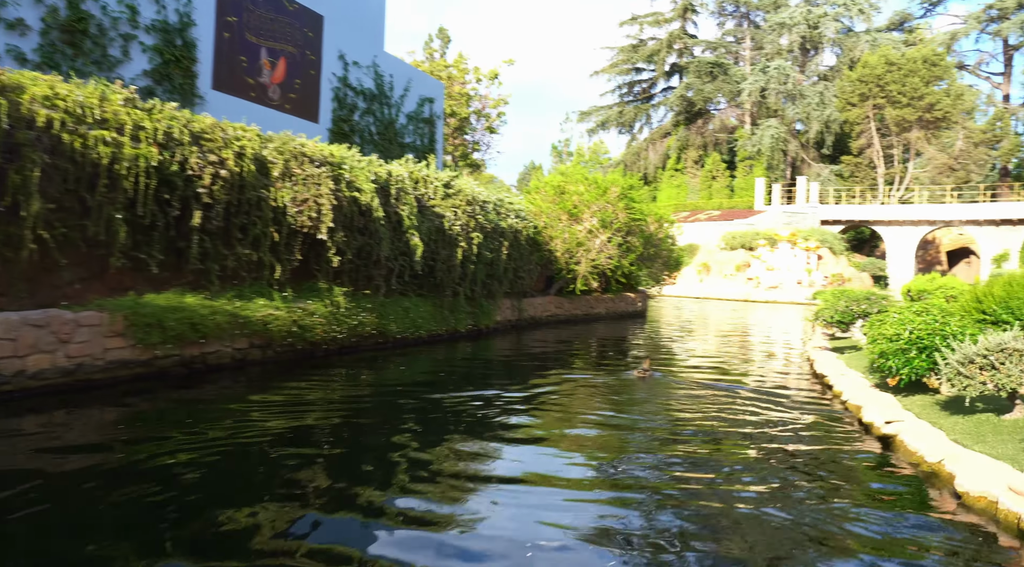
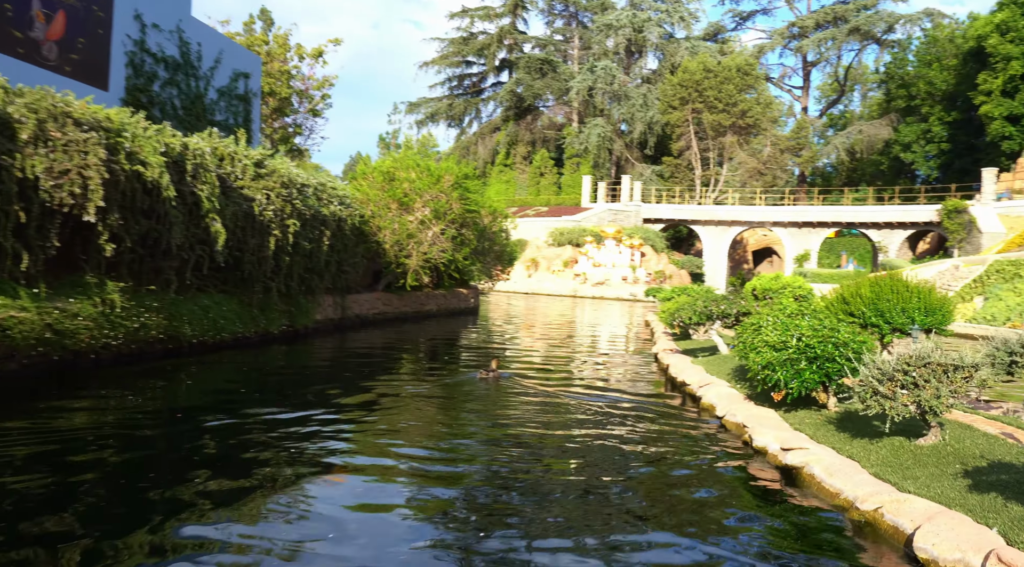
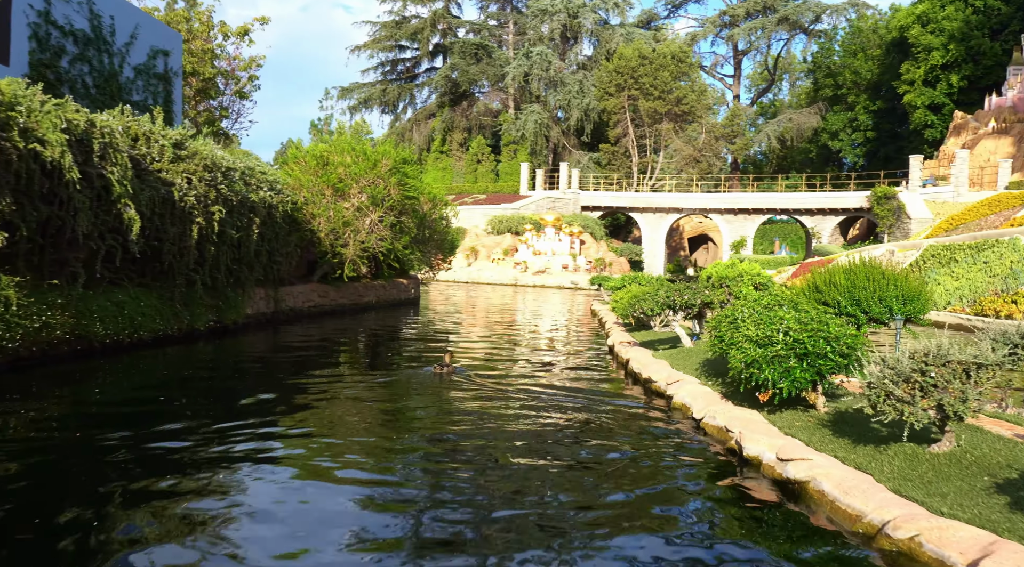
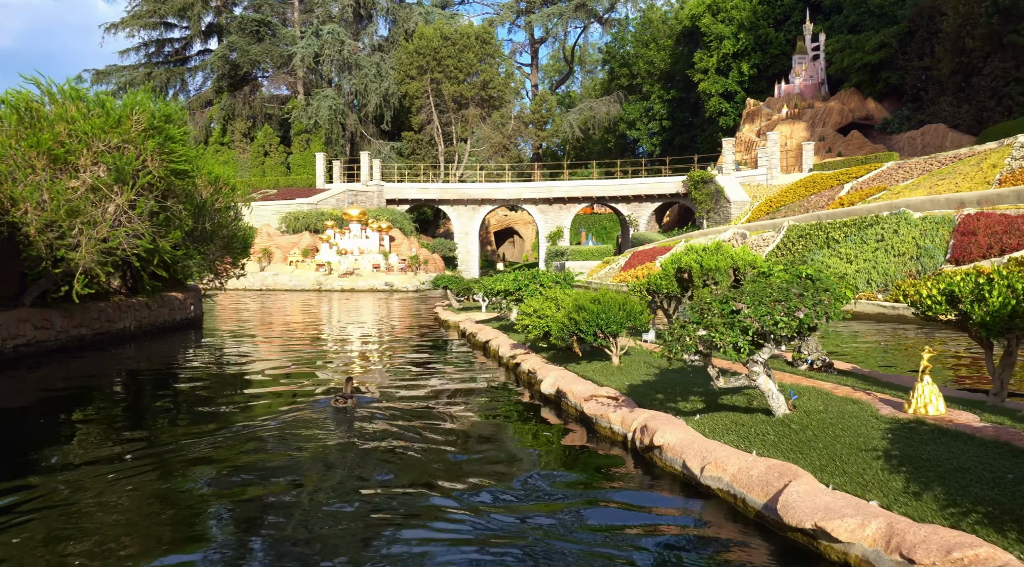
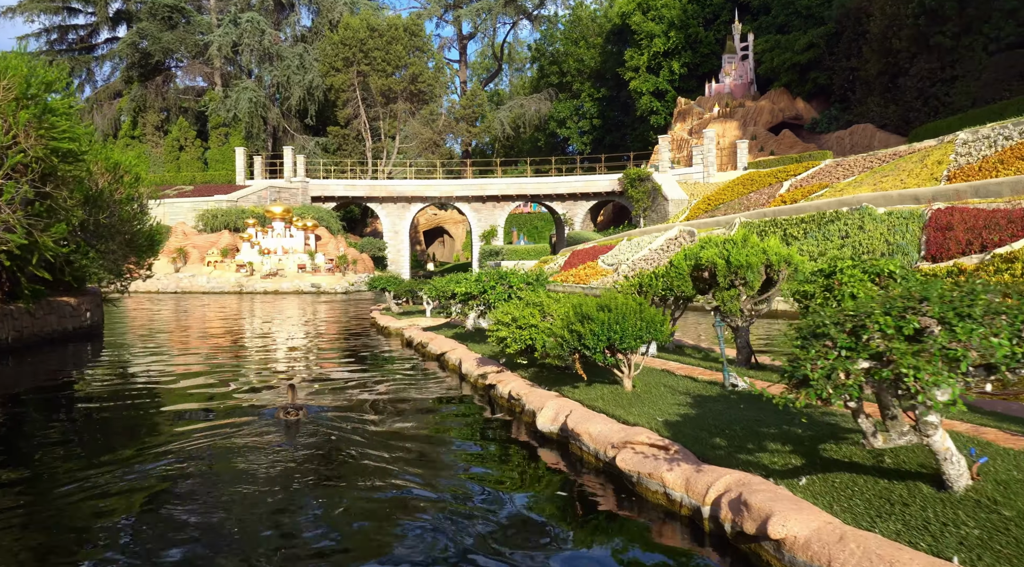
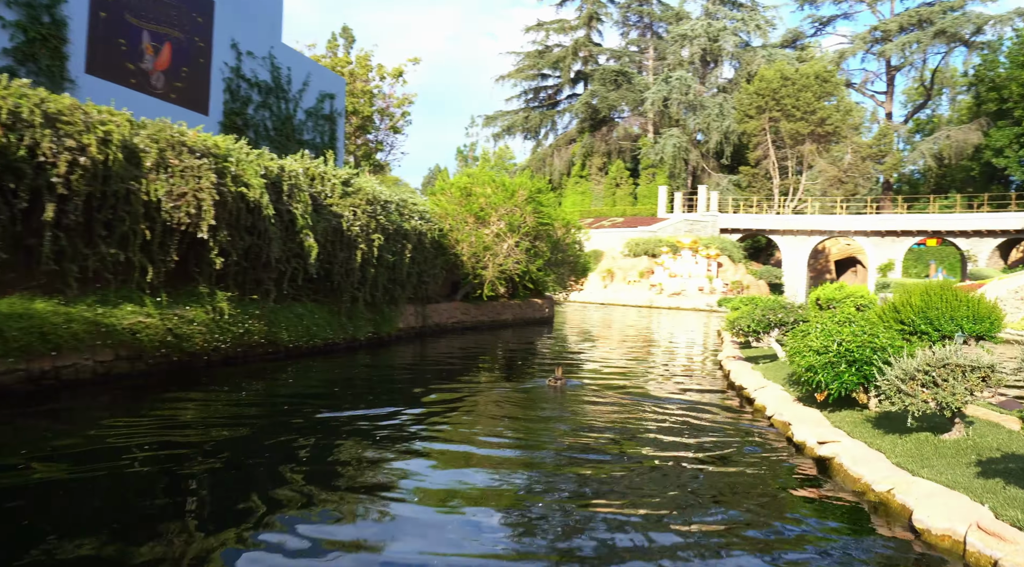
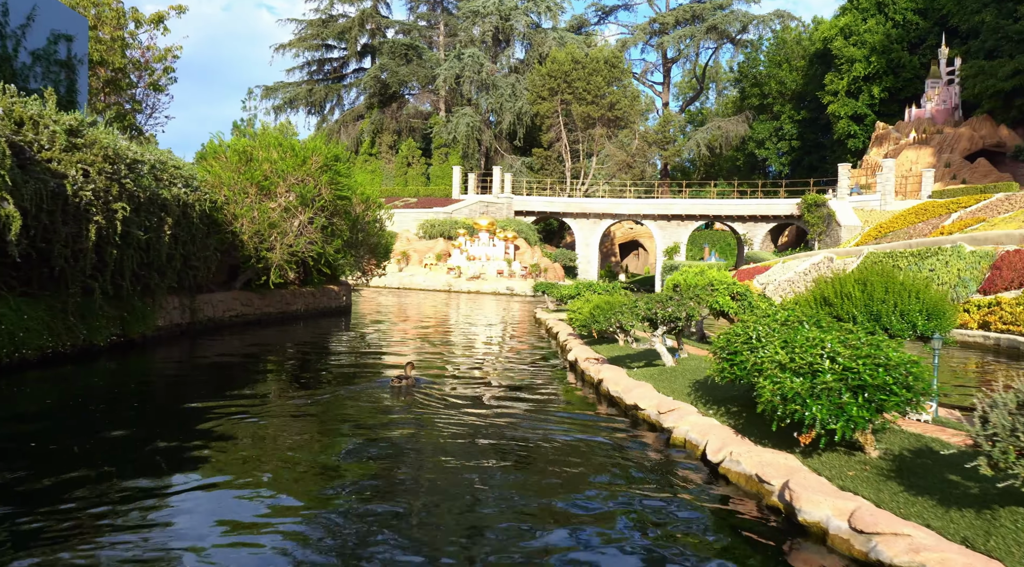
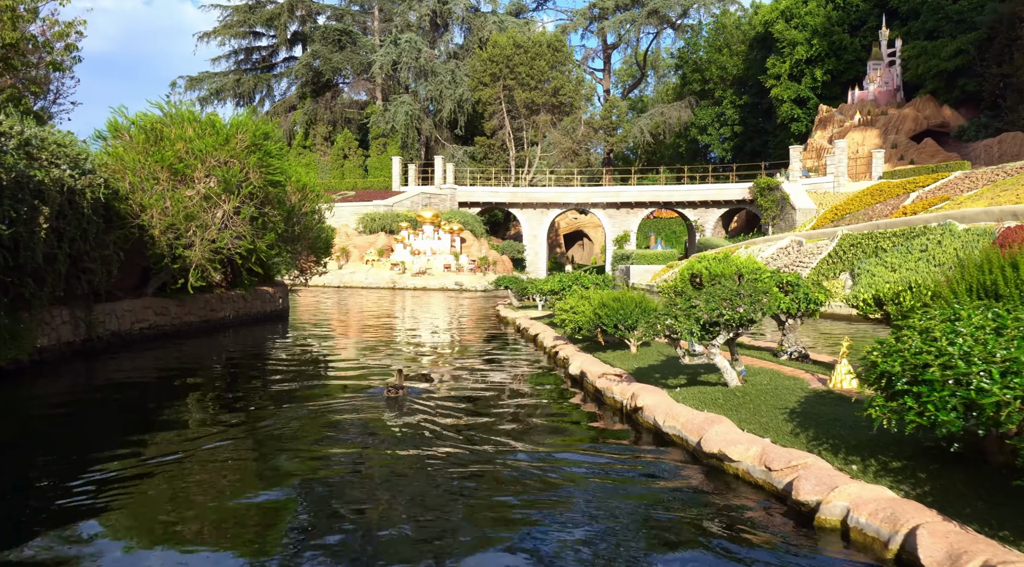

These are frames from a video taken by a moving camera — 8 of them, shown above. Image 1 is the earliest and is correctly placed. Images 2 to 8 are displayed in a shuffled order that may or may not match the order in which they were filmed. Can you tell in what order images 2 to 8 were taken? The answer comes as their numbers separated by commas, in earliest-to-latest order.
6, 2, 3, 7, 8, 4, 5
